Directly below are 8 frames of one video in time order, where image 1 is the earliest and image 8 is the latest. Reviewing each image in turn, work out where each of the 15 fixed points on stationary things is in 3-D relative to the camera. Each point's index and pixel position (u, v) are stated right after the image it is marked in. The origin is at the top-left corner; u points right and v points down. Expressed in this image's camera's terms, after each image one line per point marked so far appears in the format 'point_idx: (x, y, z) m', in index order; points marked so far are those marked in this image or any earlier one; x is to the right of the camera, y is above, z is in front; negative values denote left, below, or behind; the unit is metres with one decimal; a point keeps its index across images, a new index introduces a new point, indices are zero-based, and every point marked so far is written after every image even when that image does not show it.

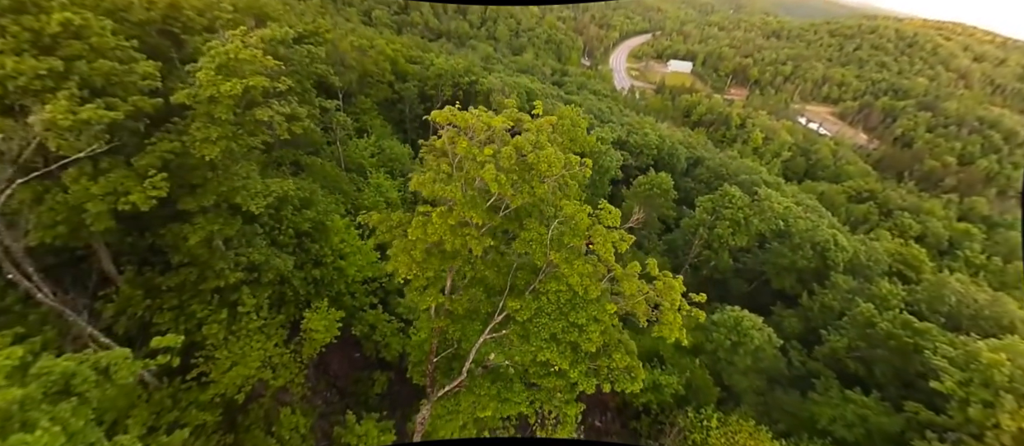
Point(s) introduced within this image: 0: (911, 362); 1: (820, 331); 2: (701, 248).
0: (+9.0, -3.2, +9.5) m
1: (+8.5, -3.0, +11.8) m
2: (+6.3, -0.9, +13.9) m
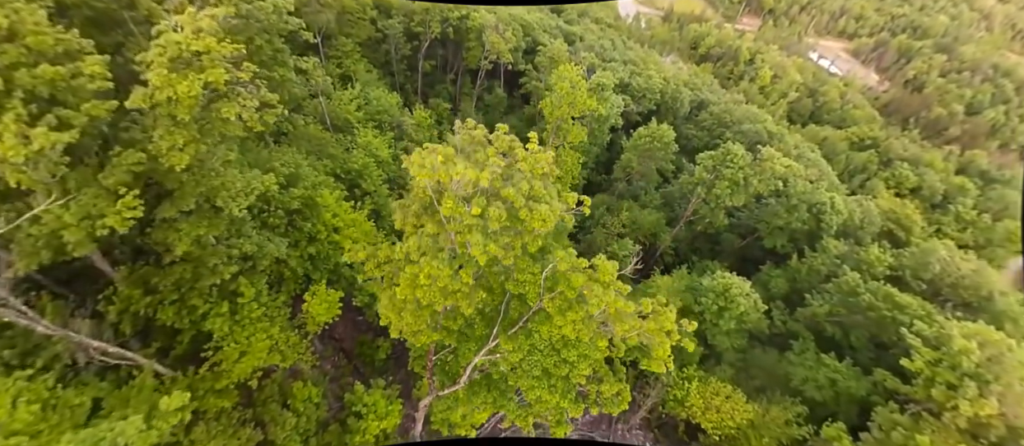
0: (+8.9, -2.6, +10.1) m
1: (+8.4, -2.0, +12.2) m
2: (+6.2, +0.5, +13.9) m
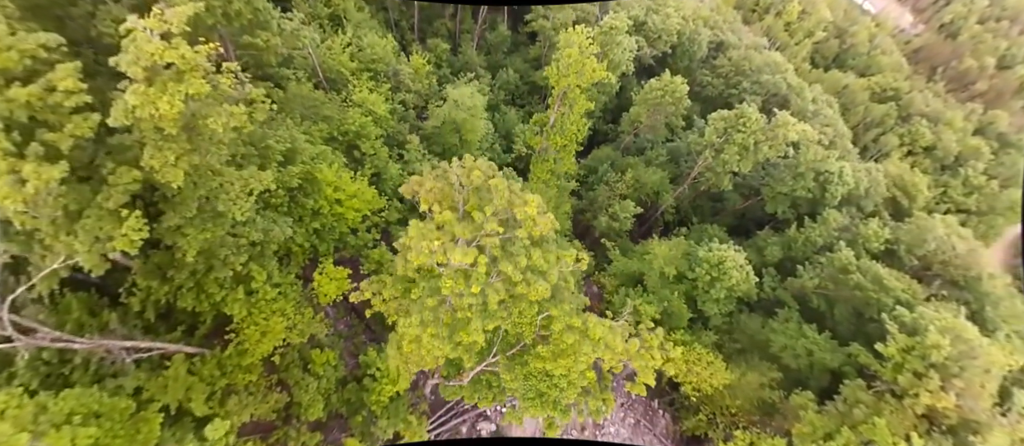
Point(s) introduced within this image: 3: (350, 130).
0: (+8.9, -2.1, +10.6) m
1: (+8.4, -1.1, +12.6) m
2: (+6.2, +1.7, +13.7) m
3: (-4.9, +2.7, +12.5) m
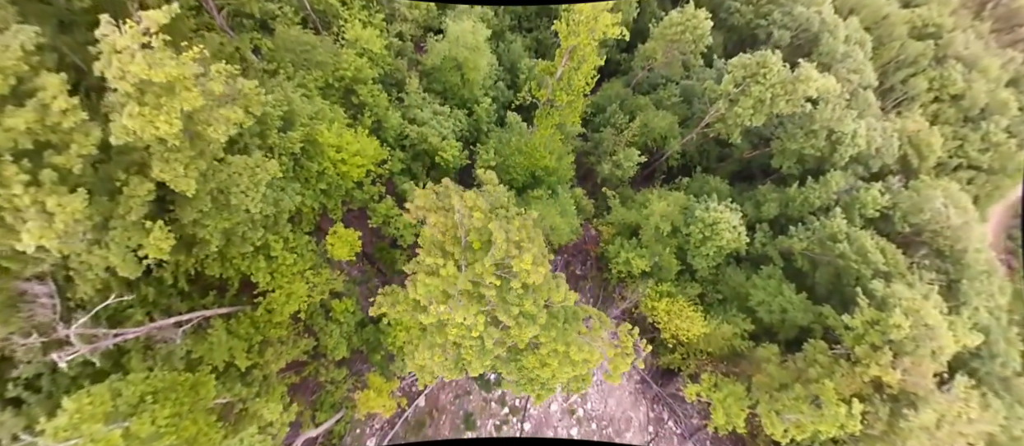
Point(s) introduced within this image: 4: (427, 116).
0: (+8.9, -1.4, +11.2) m
1: (+8.5, +0.2, +12.9) m
2: (+6.4, +3.2, +13.3) m
3: (-4.7, +4.2, +11.9) m
4: (-2.4, +3.1, +12.4) m
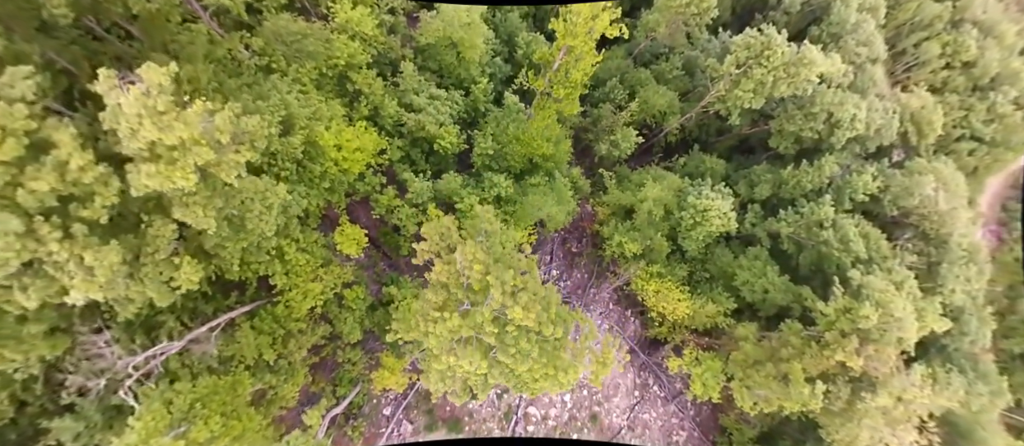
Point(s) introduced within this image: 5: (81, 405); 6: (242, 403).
0: (+8.8, -1.0, +11.8) m
1: (+8.4, +0.7, +13.2) m
2: (+6.3, +3.8, +13.1) m
3: (-4.8, +4.5, +11.8) m
4: (-2.5, +3.5, +12.4) m
5: (-7.6, -3.2, +7.5) m
6: (-5.5, -3.6, +8.6) m
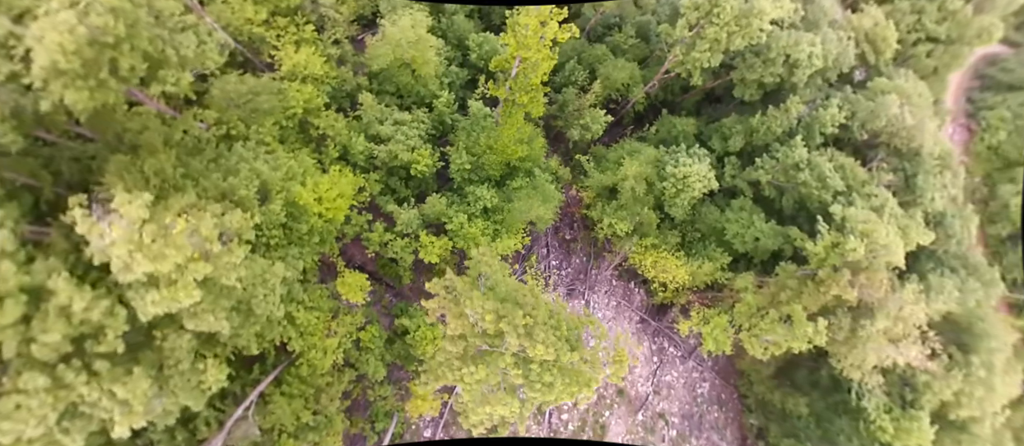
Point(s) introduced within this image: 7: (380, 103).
0: (+8.6, +0.7, +12.2) m
1: (+7.8, +2.4, +13.4) m
2: (+5.0, +5.0, +13.1) m
3: (-5.9, +3.0, +11.6) m
4: (-3.5, +2.7, +12.3) m
5: (-6.9, -5.3, +7.9) m
6: (-4.7, -5.2, +9.0) m
7: (-4.0, +3.6, +12.8) m
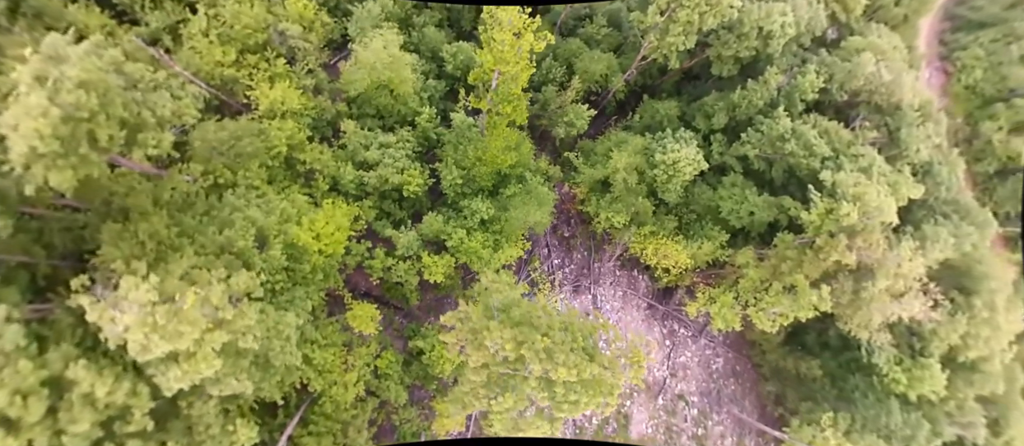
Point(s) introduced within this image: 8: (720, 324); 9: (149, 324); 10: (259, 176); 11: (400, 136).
0: (+8.4, +1.7, +12.3) m
1: (+7.3, +3.3, +13.5) m
2: (+4.2, +5.4, +13.1) m
3: (-6.3, +2.0, +11.5) m
4: (-3.8, +2.0, +12.3) m
5: (-6.0, -6.6, +8.1) m
6: (-4.0, -6.1, +9.2) m
7: (-4.5, +2.8, +12.8) m
8: (+6.4, -3.0, +12.8) m
9: (-5.0, -1.3, +5.7) m
10: (-6.7, +1.2, +11.2) m
11: (-3.4, +2.6, +12.8) m
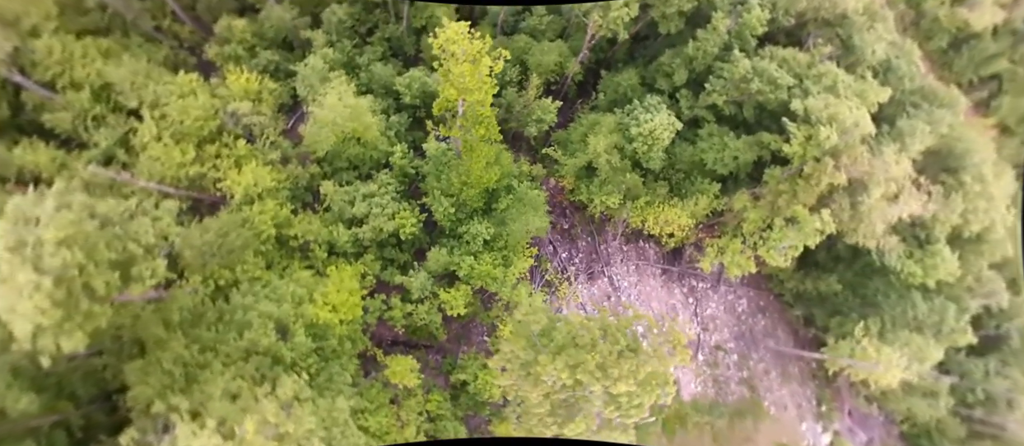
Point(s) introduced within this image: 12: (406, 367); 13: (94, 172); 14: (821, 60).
0: (+7.6, +3.6, +12.5) m
1: (+6.1, +4.9, +13.6) m
2: (+2.6, +6.0, +13.0) m
3: (-6.5, -0.3, +11.4) m
4: (-4.2, +0.4, +12.2) m
5: (-3.7, -8.5, +8.3) m
6: (-1.9, -7.4, +9.4) m
7: (-5.1, +1.1, +12.6) m
8: (+7.0, -1.4, +13.2) m
9: (-4.2, -3.2, +5.8) m
10: (-6.7, -1.1, +11.1) m
11: (-4.0, +1.2, +12.7) m
12: (-3.0, -3.7, +11.1) m
13: (-9.9, +1.2, +10.1) m
14: (+9.3, +4.9, +12.6) m
